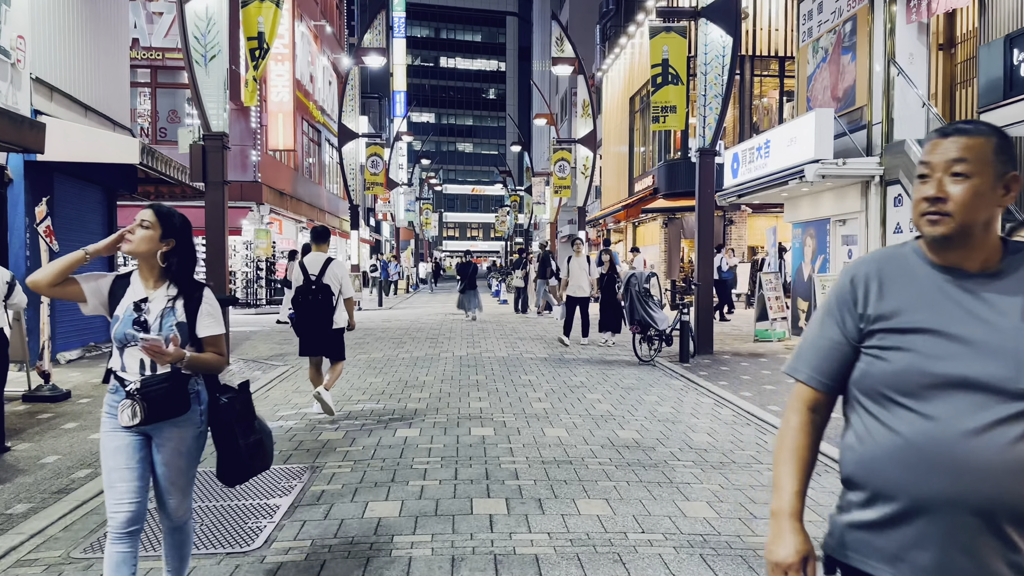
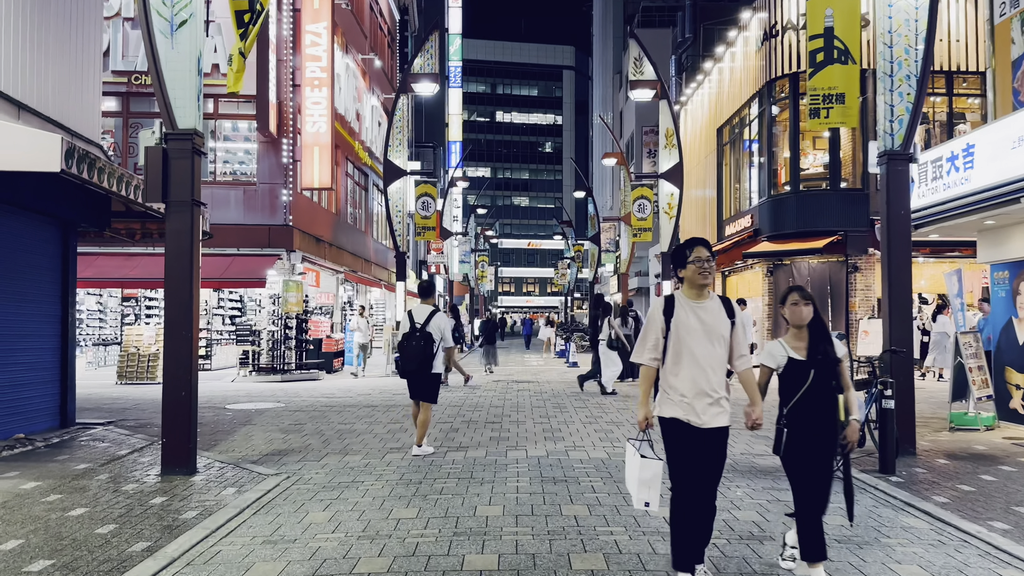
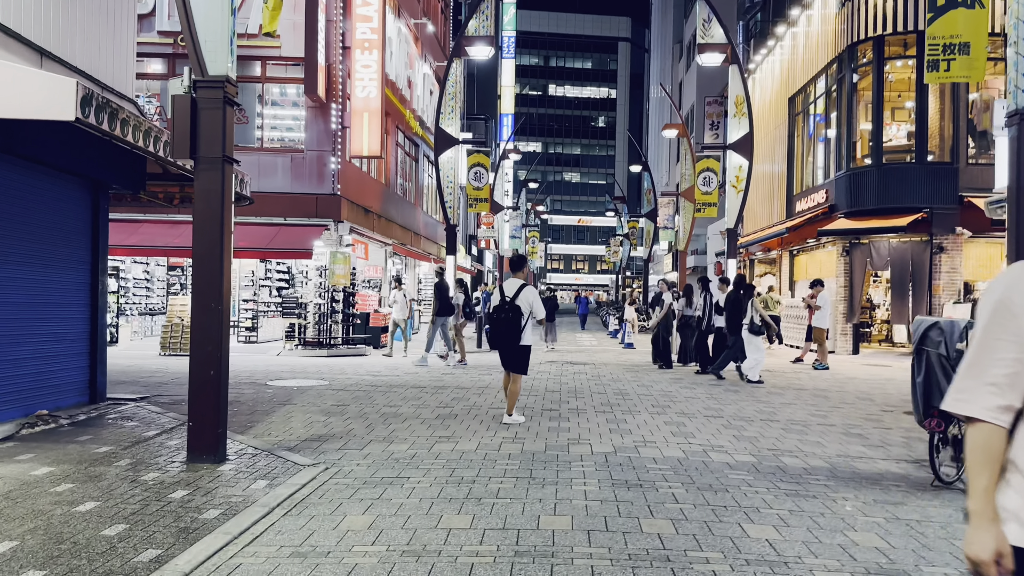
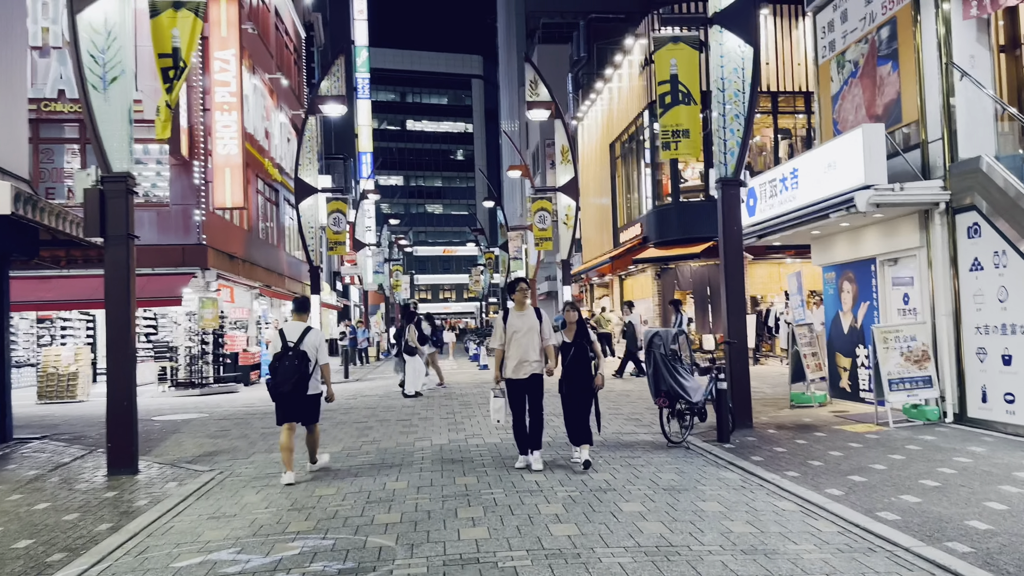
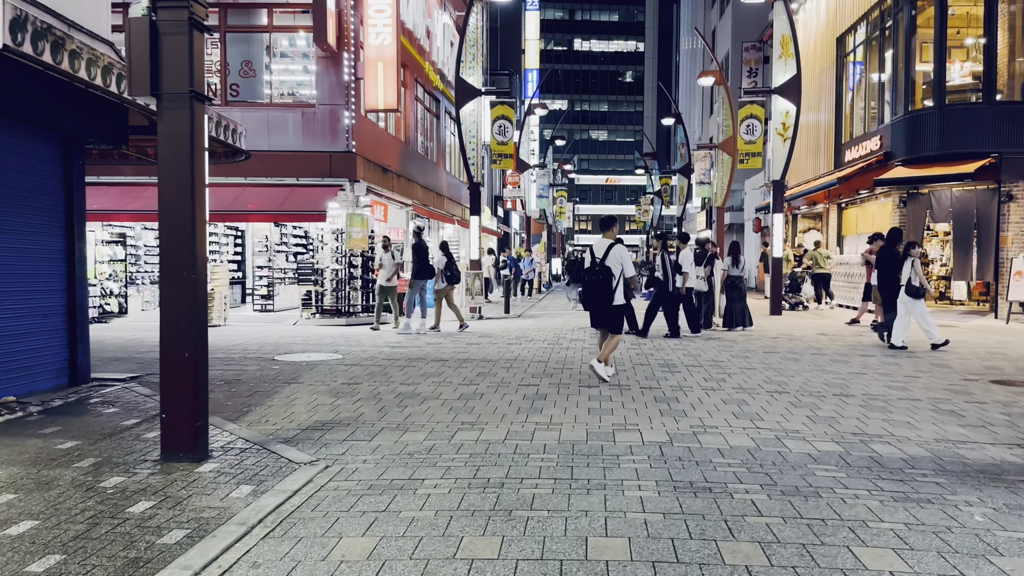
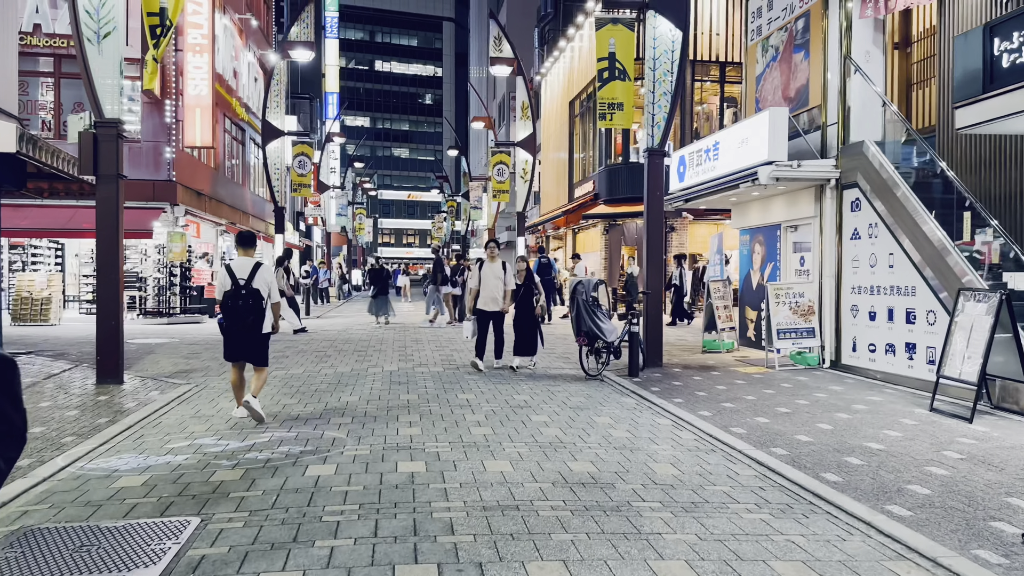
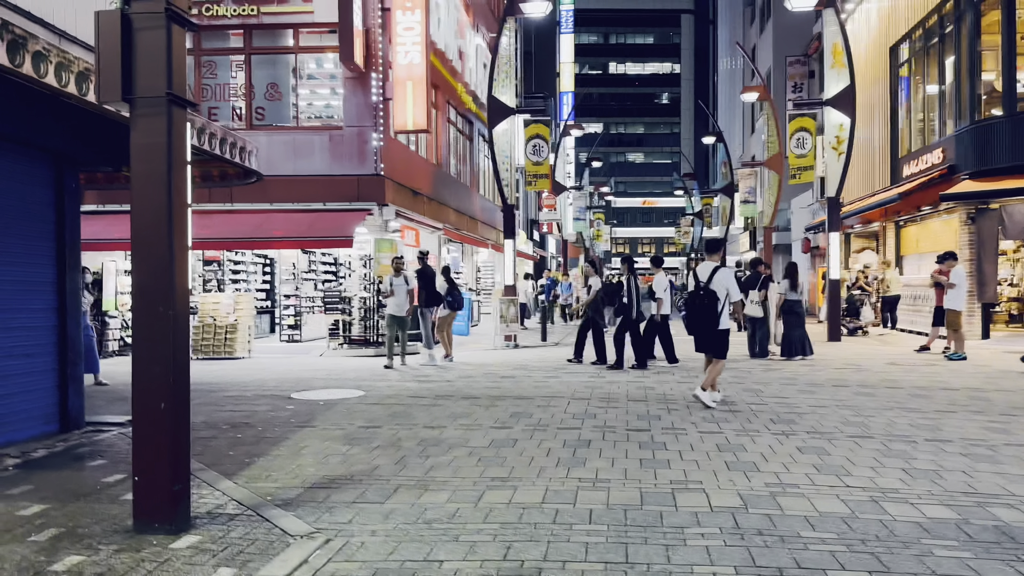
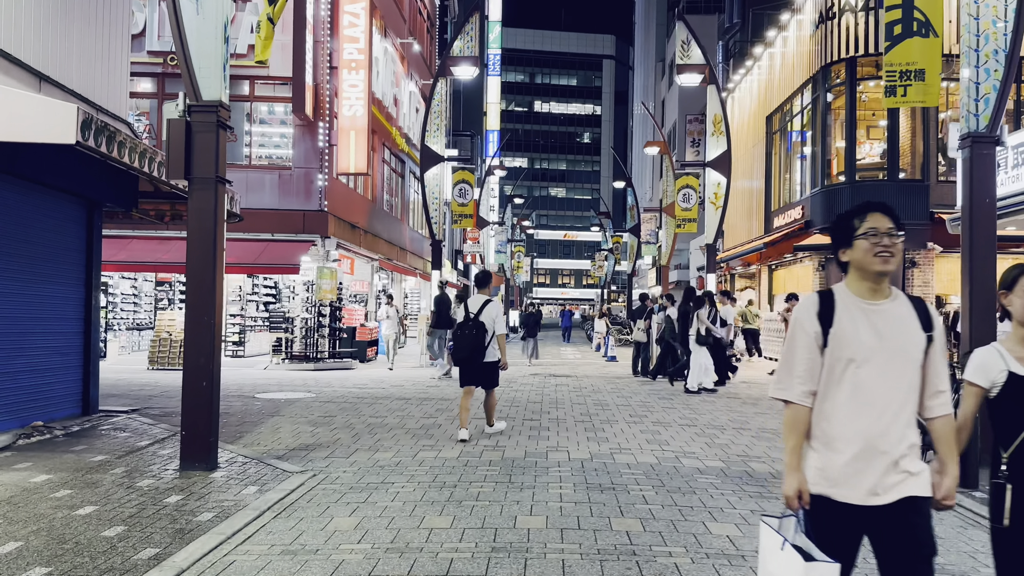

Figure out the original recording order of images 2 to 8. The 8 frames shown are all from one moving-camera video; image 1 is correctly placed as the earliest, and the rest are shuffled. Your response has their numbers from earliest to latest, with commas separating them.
6, 4, 2, 8, 3, 5, 7
